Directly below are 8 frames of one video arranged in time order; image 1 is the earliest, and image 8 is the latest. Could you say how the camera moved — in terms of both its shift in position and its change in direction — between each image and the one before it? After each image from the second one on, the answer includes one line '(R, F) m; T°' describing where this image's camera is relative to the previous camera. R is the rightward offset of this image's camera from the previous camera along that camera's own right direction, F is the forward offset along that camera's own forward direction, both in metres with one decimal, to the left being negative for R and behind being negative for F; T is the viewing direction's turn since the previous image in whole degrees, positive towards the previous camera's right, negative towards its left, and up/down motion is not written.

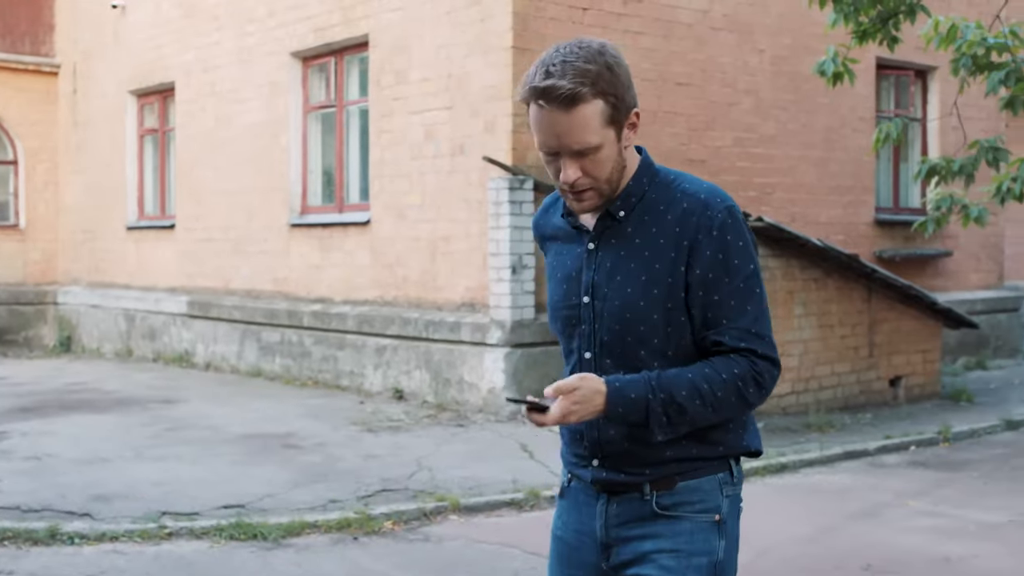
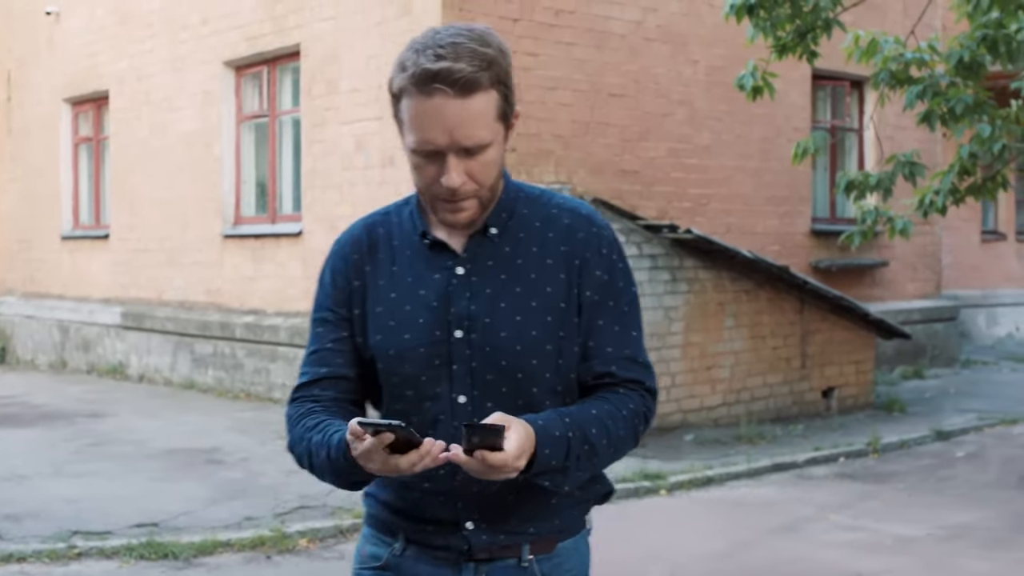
(+0.2, +0.1) m; +2°
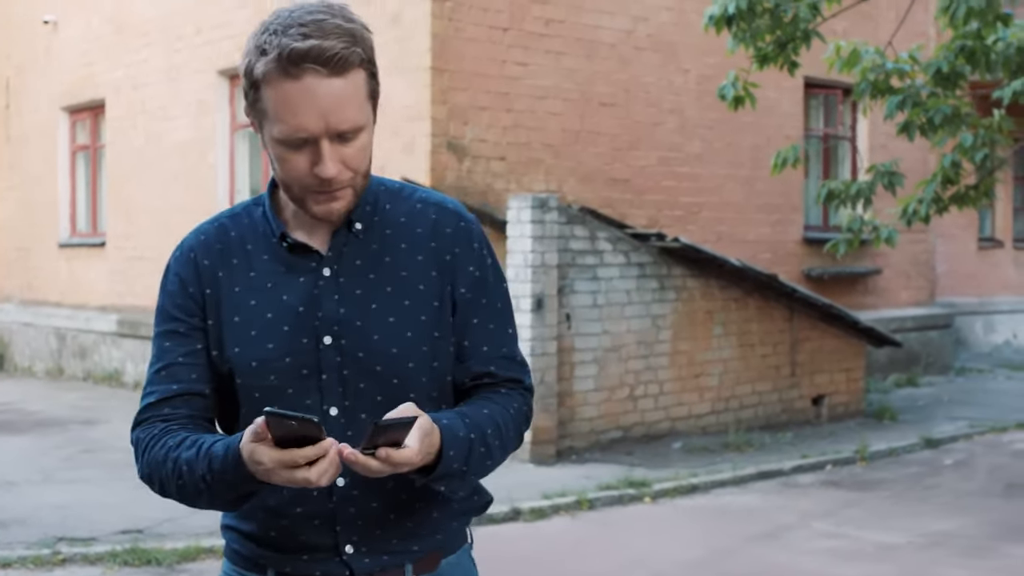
(+0.1, 0.0) m; 0°
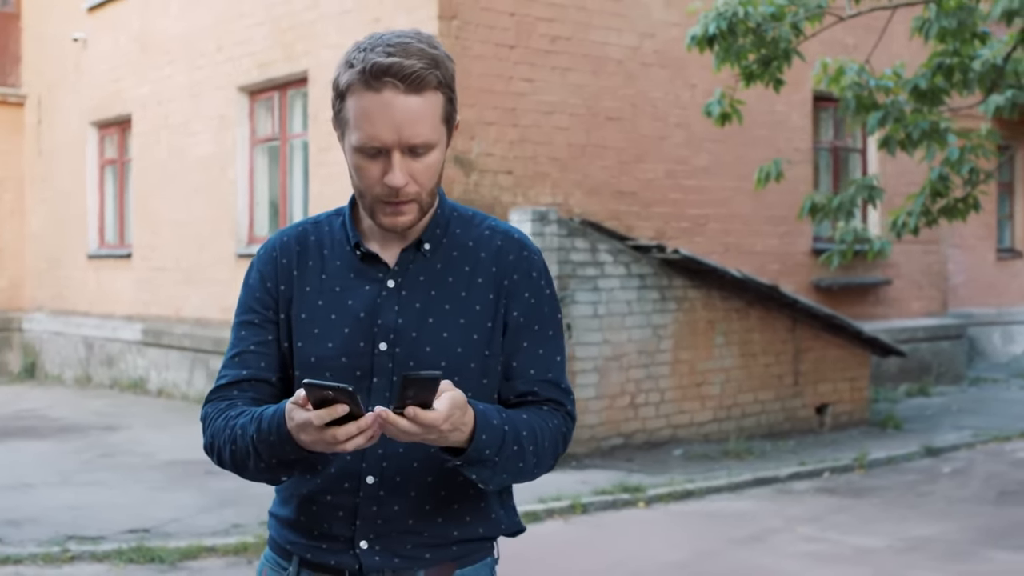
(+0.2, -0.2) m; -2°
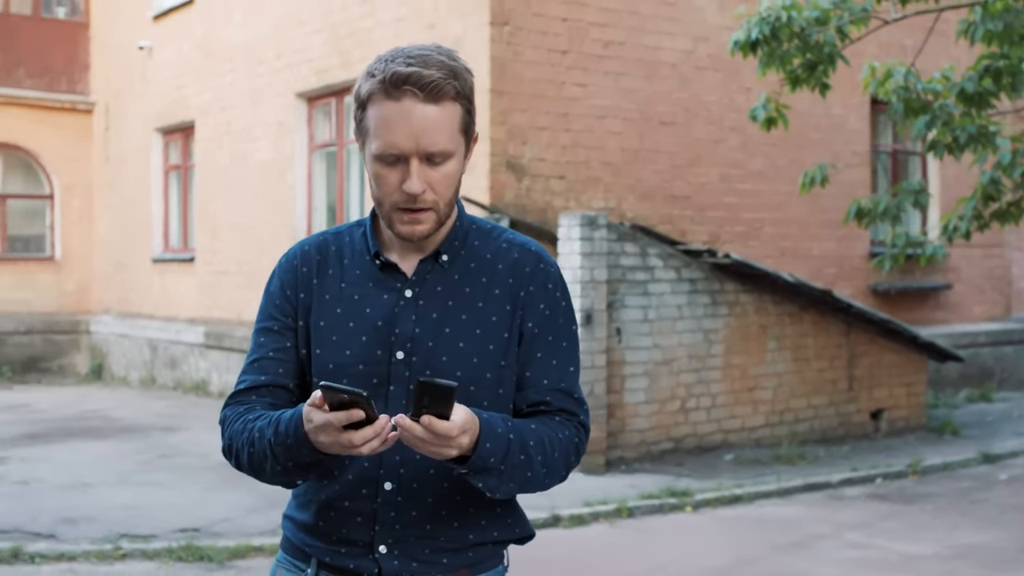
(+0.1, 0.0) m; -3°
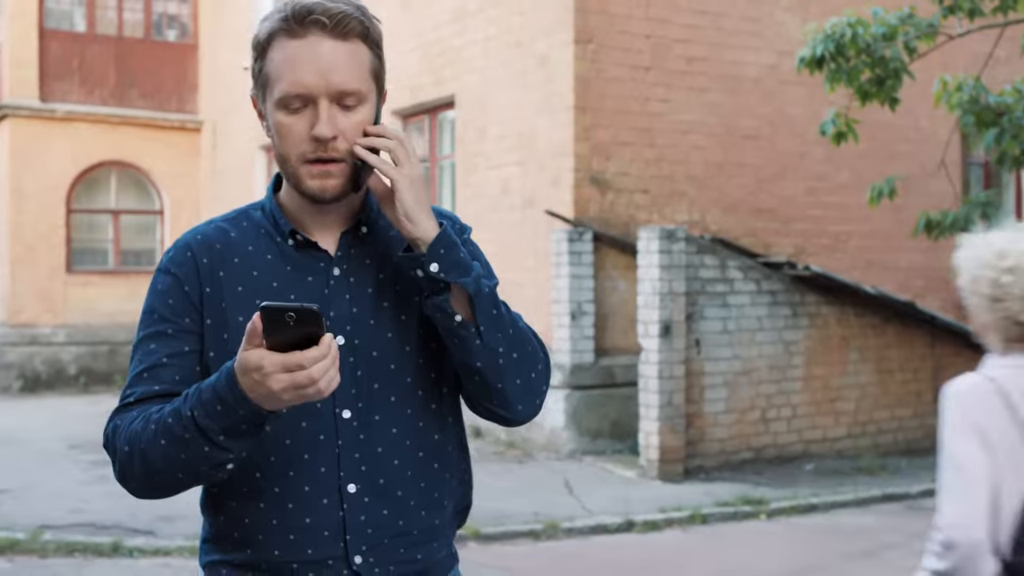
(+0.2, -0.2) m; -5°
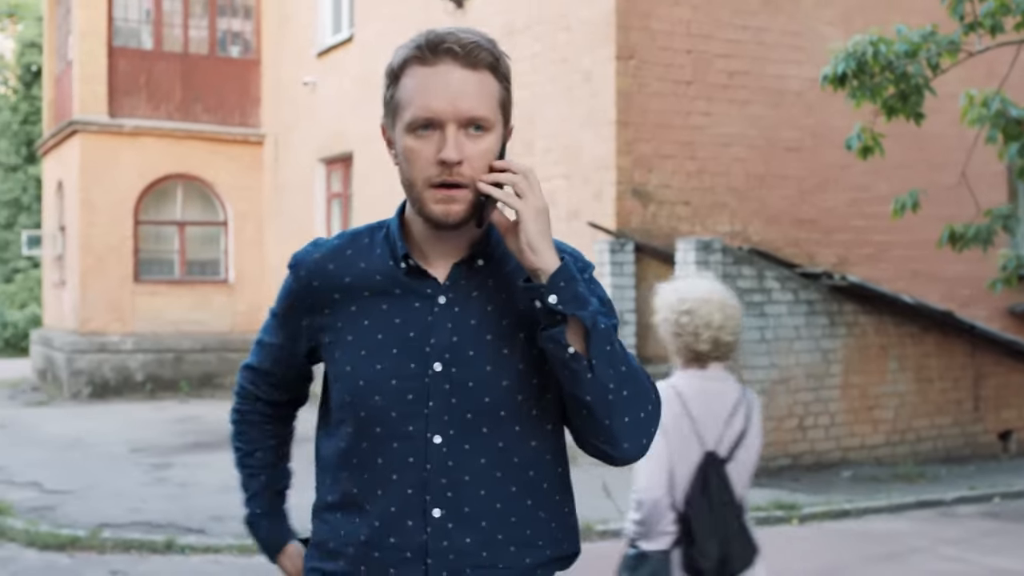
(+0.2, -0.3) m; -3°
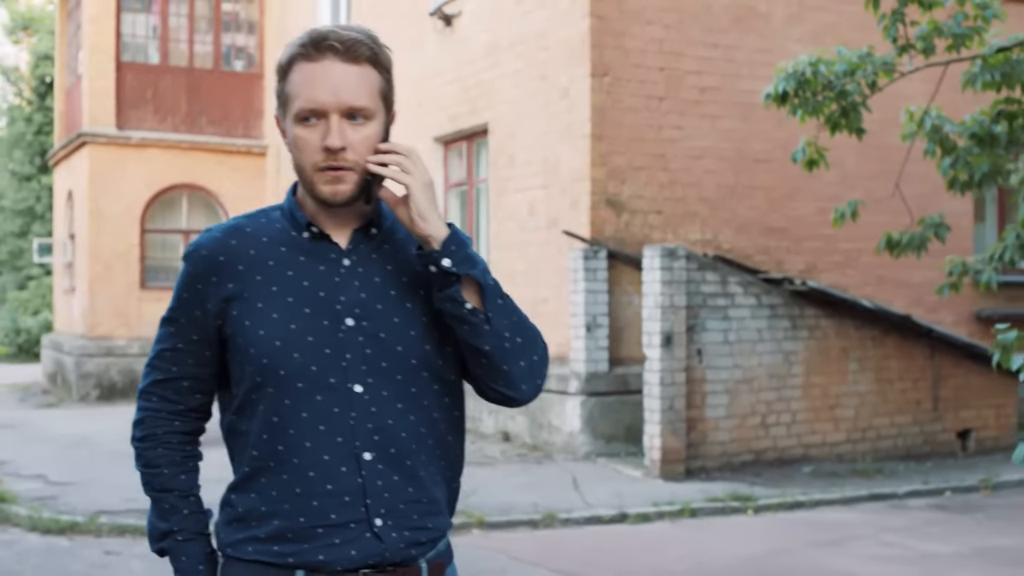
(+0.3, -0.5) m; -1°
